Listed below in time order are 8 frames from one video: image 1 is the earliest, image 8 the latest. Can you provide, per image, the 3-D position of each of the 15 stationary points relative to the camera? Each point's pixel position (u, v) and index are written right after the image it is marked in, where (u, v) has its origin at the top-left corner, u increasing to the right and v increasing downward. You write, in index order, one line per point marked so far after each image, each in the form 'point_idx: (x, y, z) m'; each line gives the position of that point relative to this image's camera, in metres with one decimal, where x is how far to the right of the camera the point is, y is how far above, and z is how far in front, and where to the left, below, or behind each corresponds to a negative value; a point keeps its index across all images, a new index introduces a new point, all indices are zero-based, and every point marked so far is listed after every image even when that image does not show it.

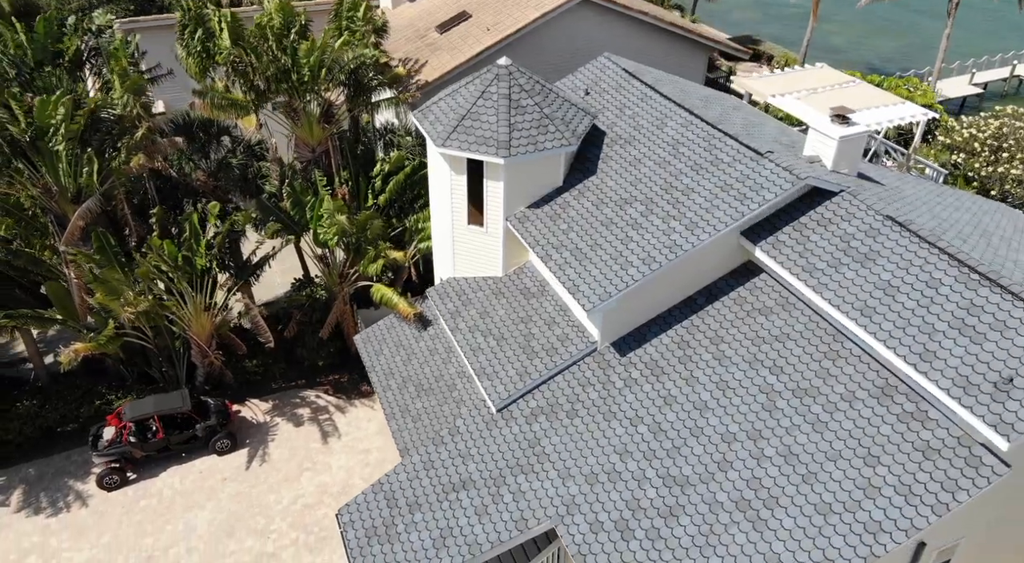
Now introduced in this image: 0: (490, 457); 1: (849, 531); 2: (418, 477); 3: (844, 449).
0: (-0.5, -3.8, +16.7) m
1: (+5.6, -4.2, +12.9) m
2: (-2.1, -4.3, +17.1) m
3: (+6.0, -3.0, +13.9) m
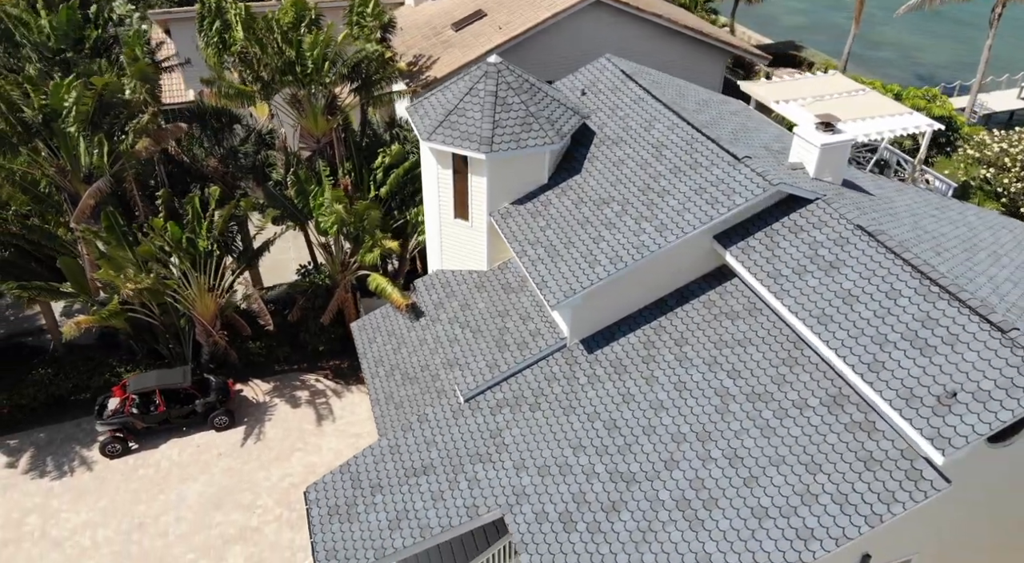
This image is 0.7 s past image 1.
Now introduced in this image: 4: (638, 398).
0: (-1.3, -3.6, +17.1) m
1: (+4.5, -4.3, +13.0) m
2: (-3.0, -4.0, +17.6) m
3: (+5.0, -3.1, +13.9) m
4: (+2.6, -2.4, +16.1) m
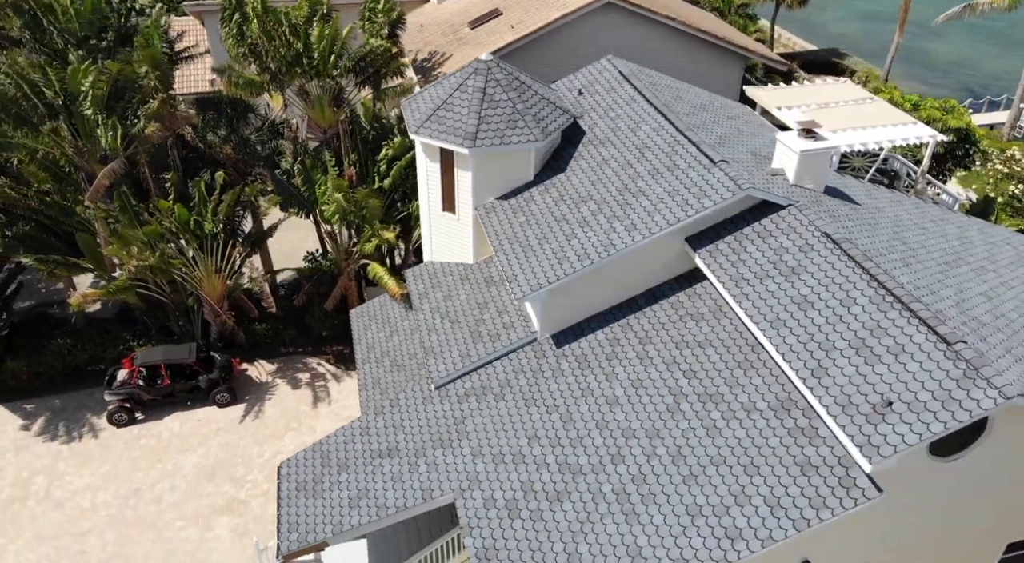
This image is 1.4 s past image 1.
0: (-2.1, -3.4, +17.6) m
1: (+3.3, -4.3, +13.1) m
2: (-3.8, -3.7, +18.2) m
3: (+4.0, -3.2, +14.0) m
4: (+1.8, -2.4, +16.4) m
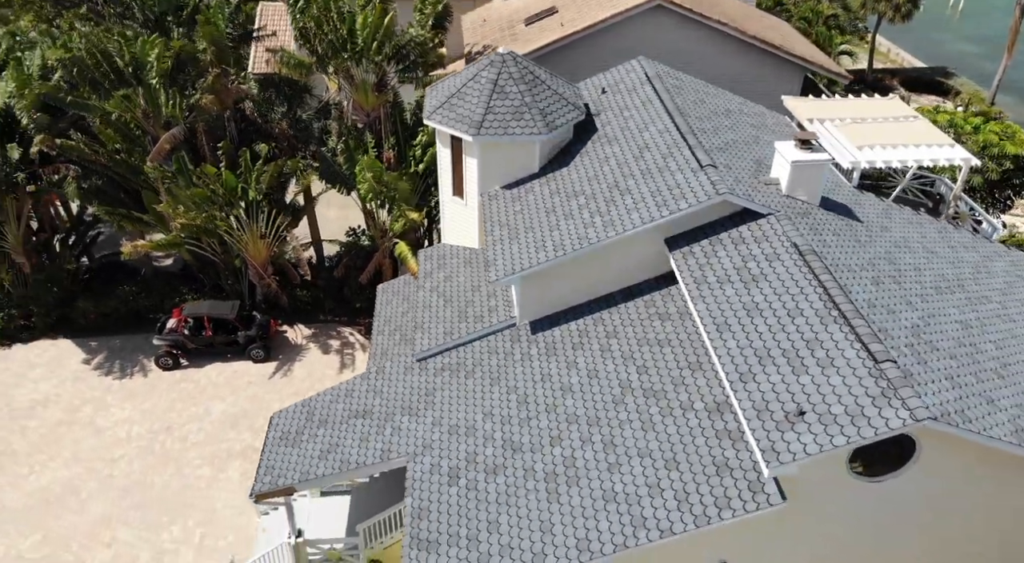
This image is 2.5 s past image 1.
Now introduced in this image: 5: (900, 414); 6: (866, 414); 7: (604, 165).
0: (-2.9, -2.8, +18.7) m
1: (+1.8, -4.2, +13.5) m
2: (-4.4, -3.0, +19.5) m
3: (+2.7, -3.1, +14.4) m
4: (+0.9, -2.1, +17.0) m
5: (+6.0, -2.0, +11.9) m
6: (+5.5, -2.1, +12.1) m
7: (+2.4, +3.0, +19.7) m
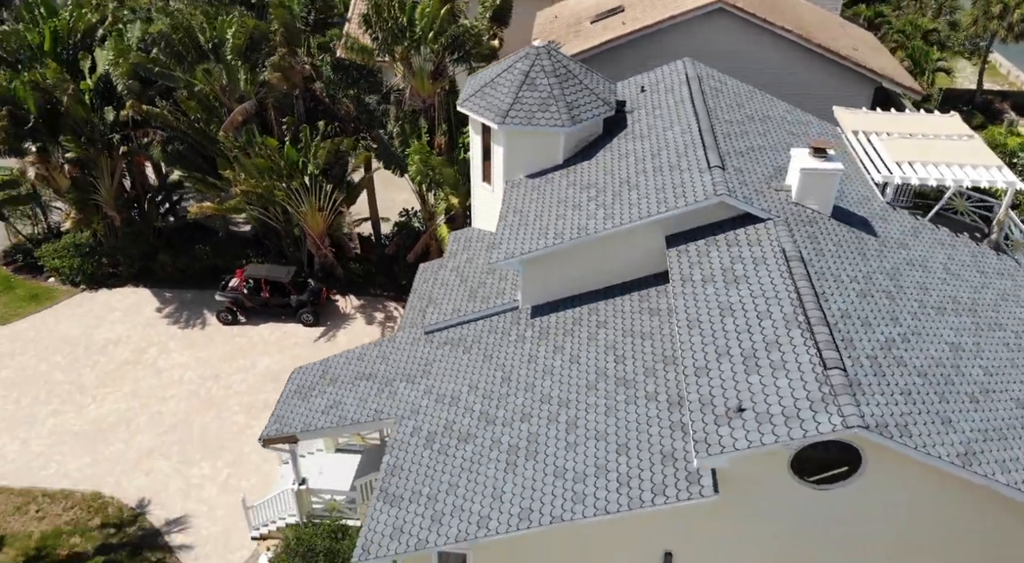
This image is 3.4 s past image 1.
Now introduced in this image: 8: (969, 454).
0: (-2.9, -2.1, +19.9) m
1: (+0.9, -3.9, +14.1) m
2: (-4.4, -2.2, +20.9) m
3: (+1.9, -2.9, +14.8) m
4: (+0.7, -1.8, +17.6) m
5: (+4.9, -2.1, +11.9) m
6: (+4.5, -2.1, +12.1) m
7: (+2.9, +3.1, +20.1) m
8: (+7.3, -2.7, +12.3) m
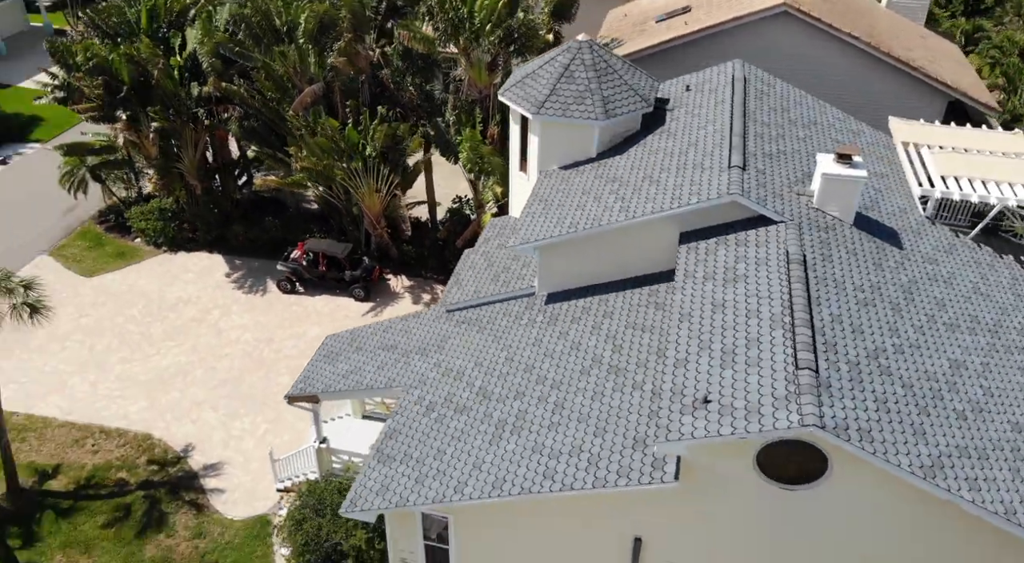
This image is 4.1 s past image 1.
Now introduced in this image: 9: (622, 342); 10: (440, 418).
0: (-2.5, -1.5, +20.8) m
1: (+0.4, -3.6, +14.6) m
2: (-3.9, -1.4, +21.9) m
3: (+1.6, -2.7, +15.2) m
4: (+0.8, -1.5, +18.1) m
5: (+4.3, -2.1, +11.9) m
6: (+4.0, -2.1, +12.2) m
7: (+3.7, +3.3, +20.3) m
8: (+6.6, -2.9, +12.0) m
9: (+2.4, -1.3, +16.9) m
10: (-1.6, -3.0, +17.1) m
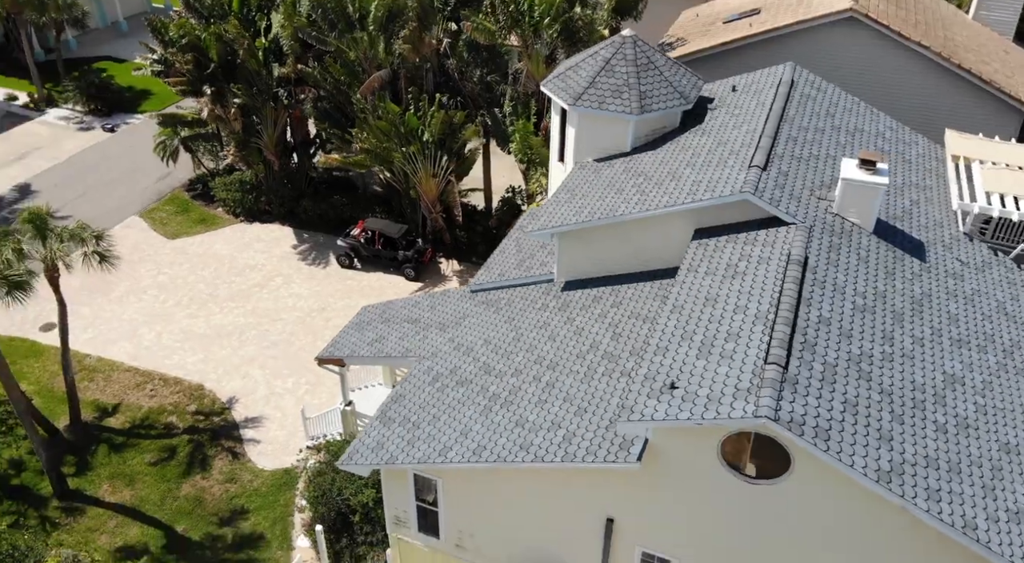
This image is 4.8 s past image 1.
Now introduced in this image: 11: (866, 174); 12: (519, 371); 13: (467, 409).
0: (-2.0, -0.9, +21.7) m
1: (0.0, -3.1, +15.2) m
2: (-3.2, -0.7, +23.0) m
3: (+1.3, -2.4, +15.6) m
4: (+1.0, -1.1, +18.6) m
5: (+3.7, -2.0, +12.1) m
6: (+3.4, -1.9, +12.4) m
7: (+4.5, +3.4, +20.5) m
8: (+5.9, -3.0, +11.9) m
9: (+2.5, -1.1, +17.2) m
10: (-1.6, -2.5, +18.0) m
11: (+7.8, +2.4, +17.0) m
12: (+0.2, -2.0, +17.4) m
13: (-1.0, -2.8, +16.8) m
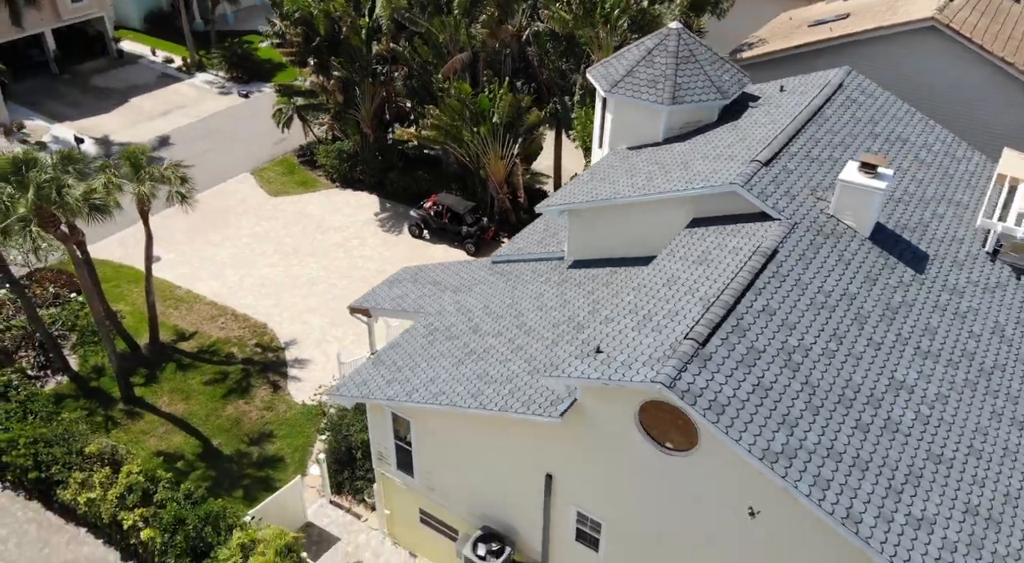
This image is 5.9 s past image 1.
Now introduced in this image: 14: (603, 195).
0: (-1.5, +0.1, +23.1) m
1: (-0.9, -2.3, +16.3) m
2: (-2.4, +0.4, +24.6) m
3: (+0.5, -1.7, +16.5) m
4: (+0.8, -0.4, +19.6) m
5: (+2.2, -1.5, +12.6) m
6: (+2.0, -1.4, +13.0) m
7: (+5.1, +3.6, +20.7) m
8: (+4.3, -2.7, +12.1) m
9: (+2.0, -0.5, +17.9) m
10: (-2.0, -1.5, +19.4) m
11: (+7.7, +2.3, +16.8) m
12: (-0.2, -1.2, +18.5) m
13: (-1.6, -1.8, +18.1) m
14: (+2.4, +2.2, +19.7) m
